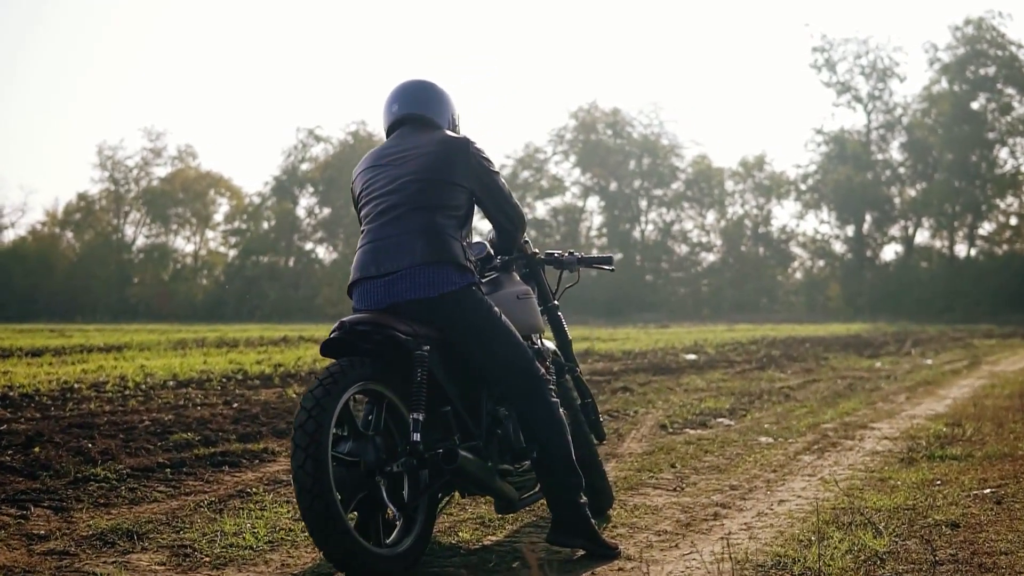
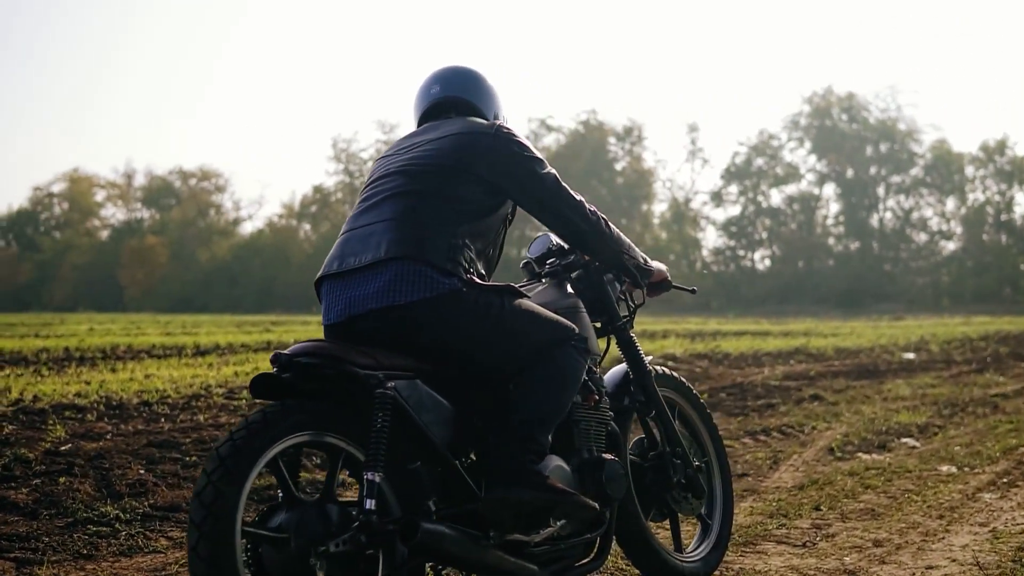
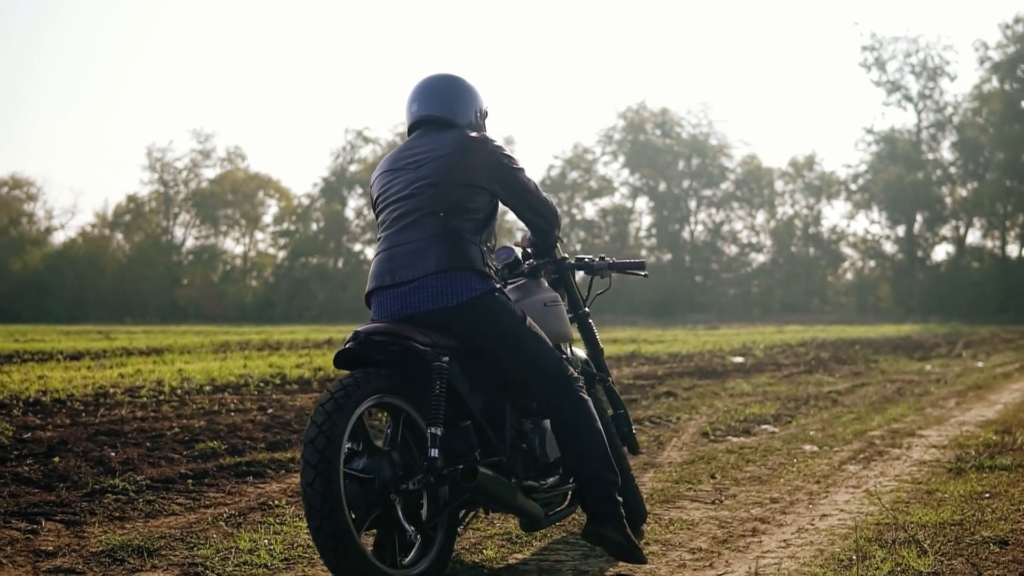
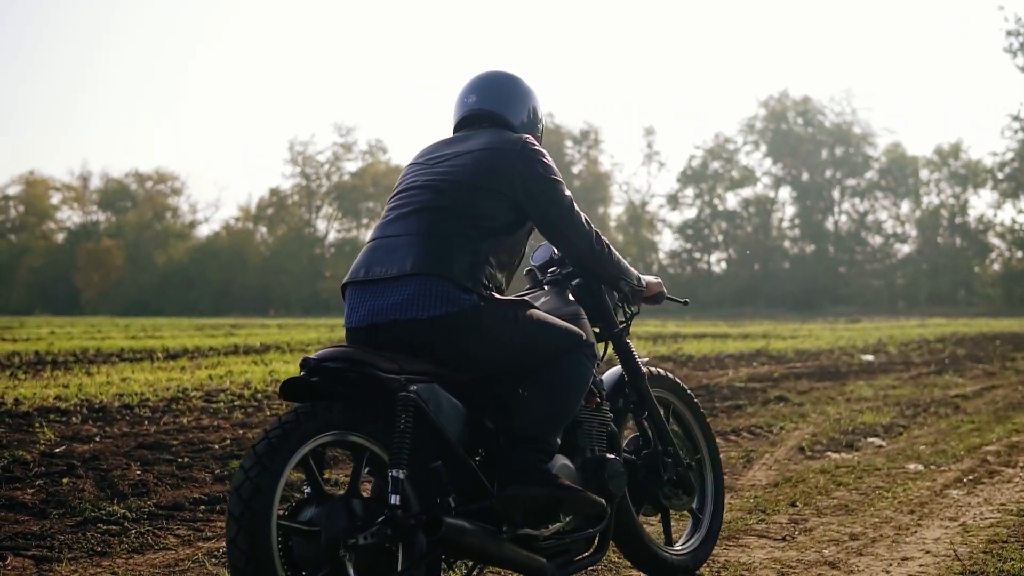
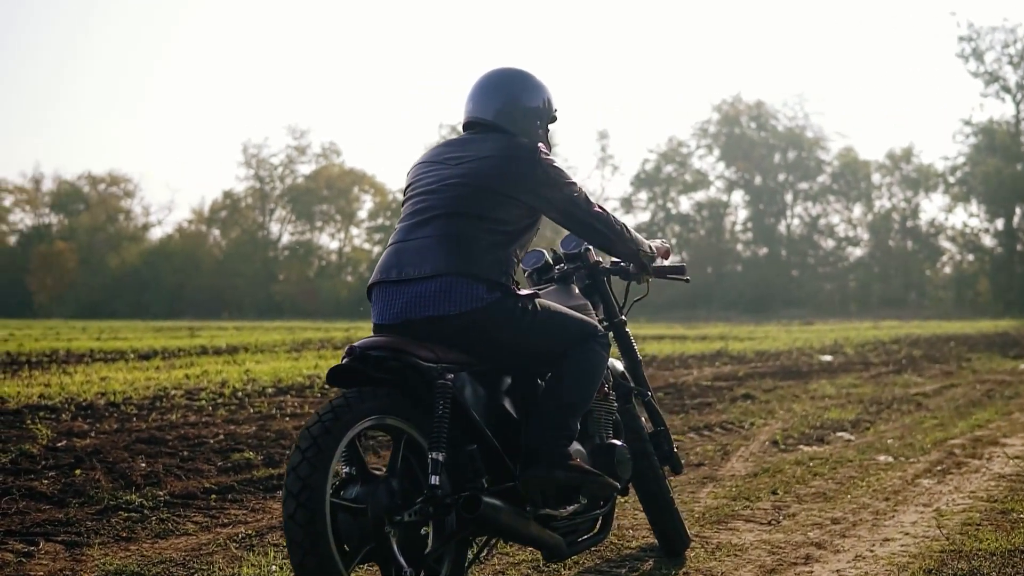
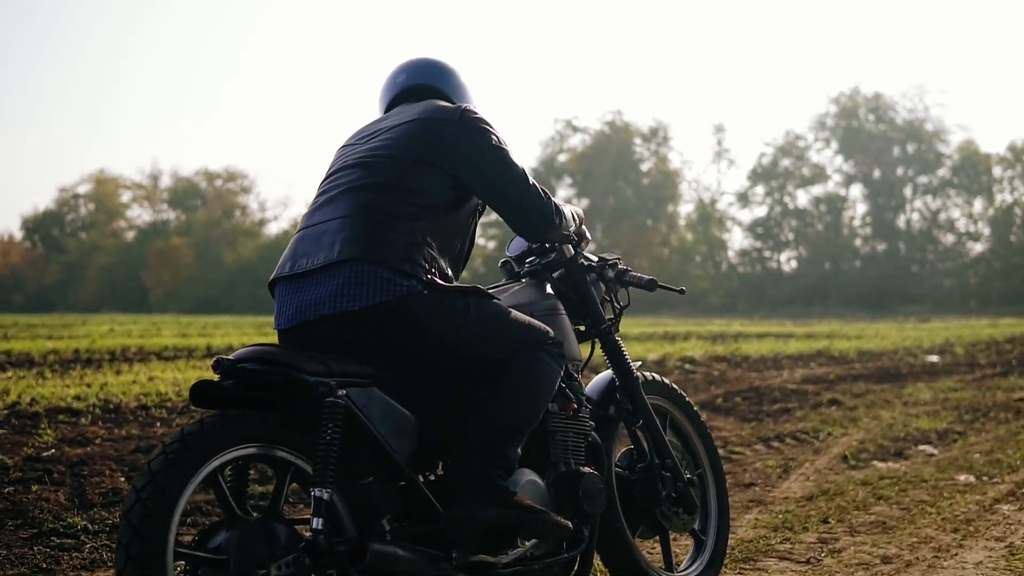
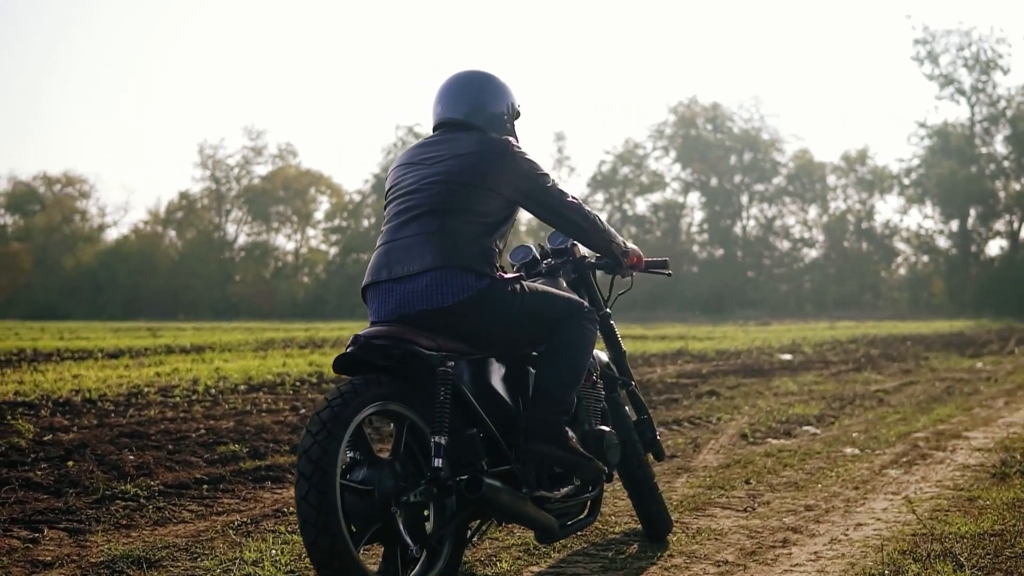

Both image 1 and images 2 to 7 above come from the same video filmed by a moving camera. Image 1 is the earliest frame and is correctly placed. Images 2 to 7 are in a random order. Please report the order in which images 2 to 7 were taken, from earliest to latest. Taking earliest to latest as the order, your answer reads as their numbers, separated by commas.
3, 7, 5, 4, 2, 6
